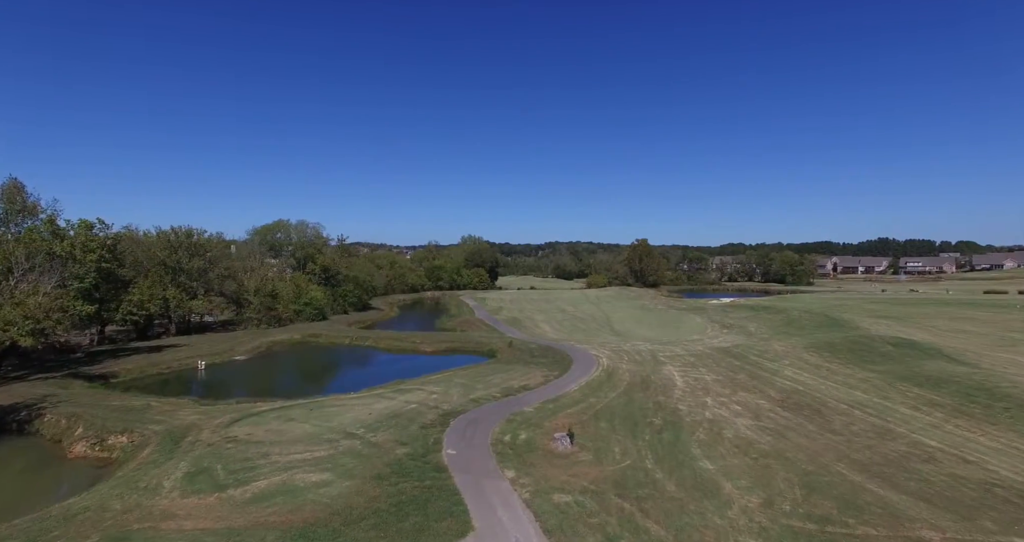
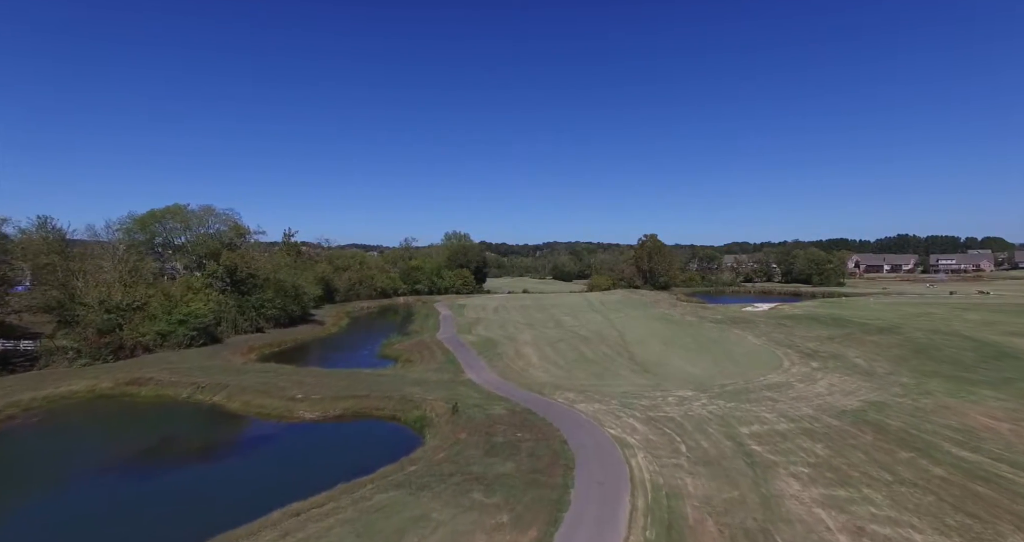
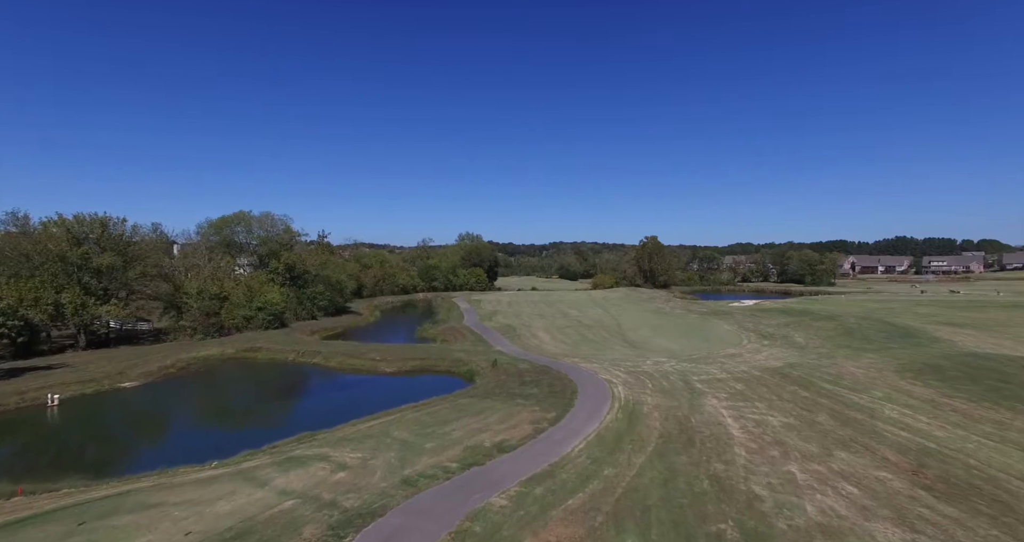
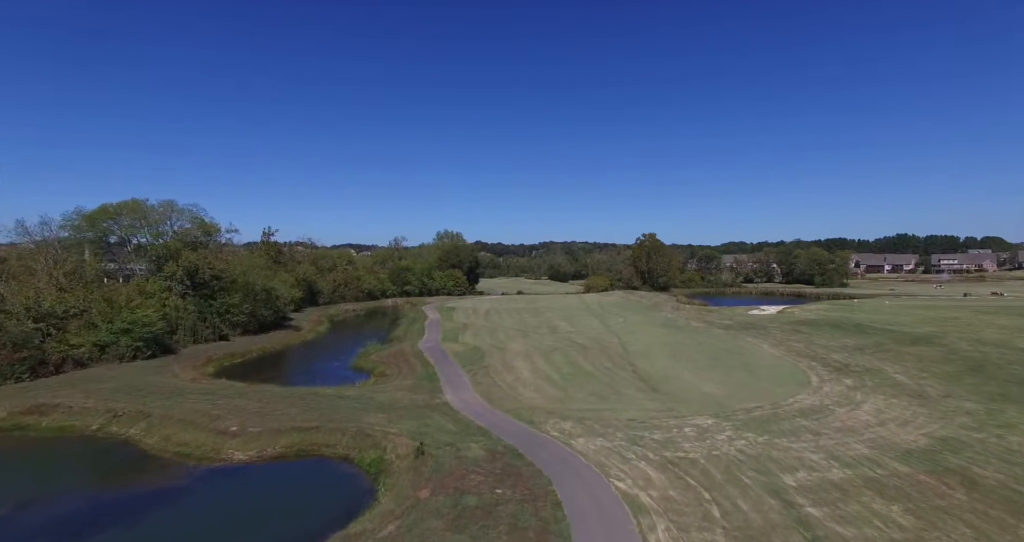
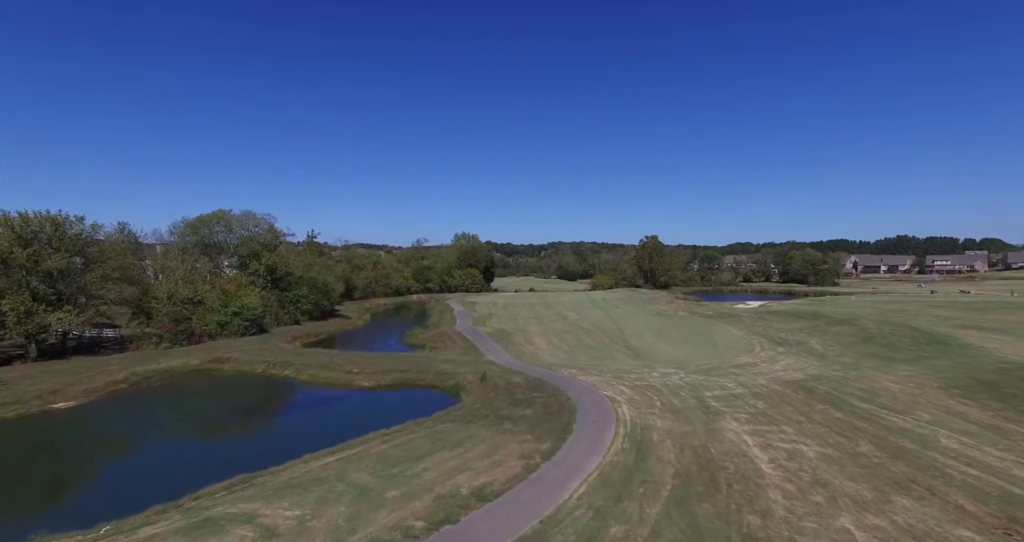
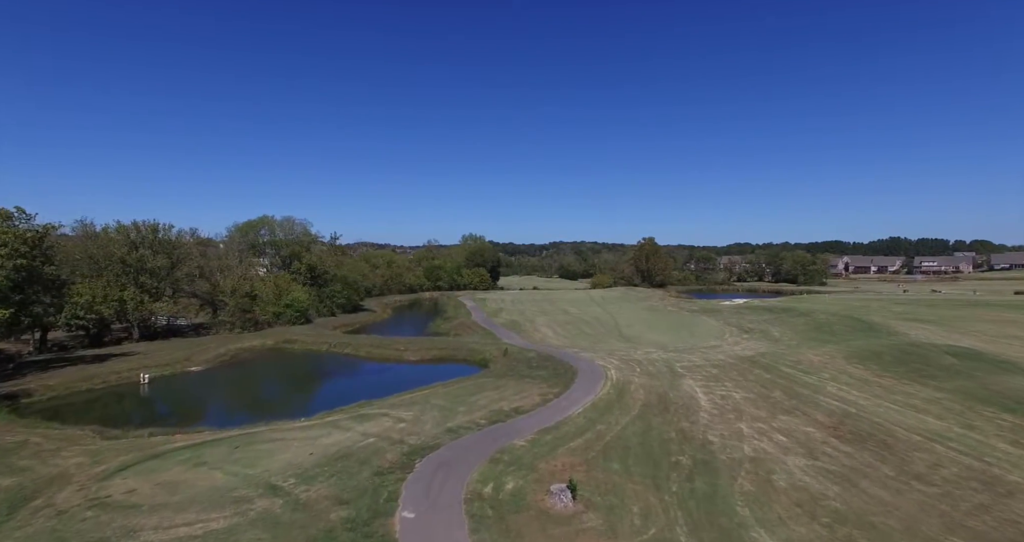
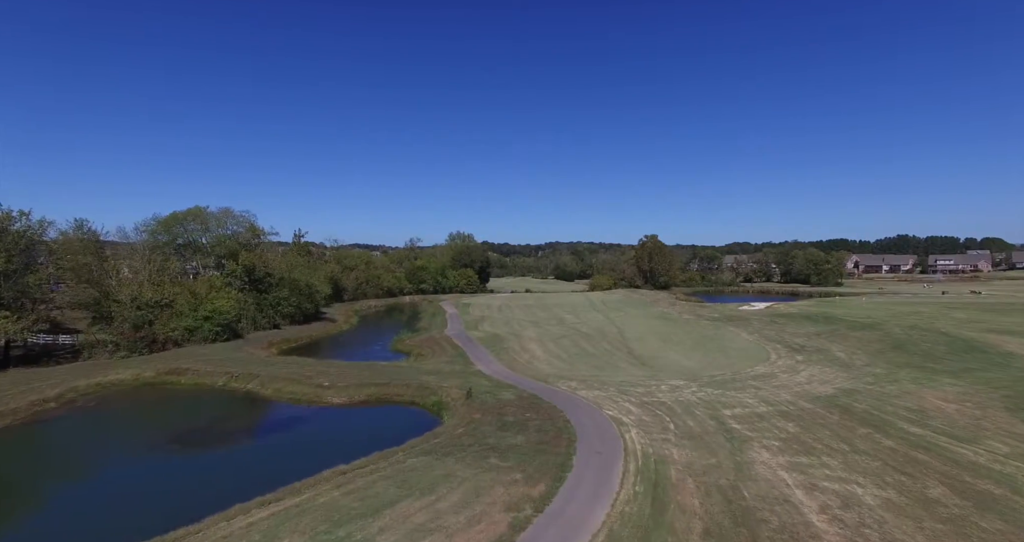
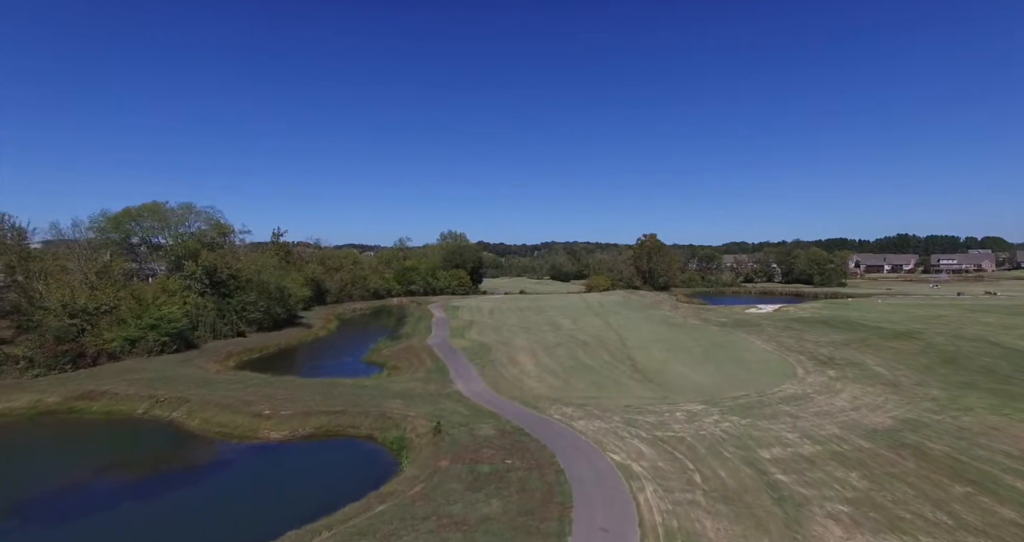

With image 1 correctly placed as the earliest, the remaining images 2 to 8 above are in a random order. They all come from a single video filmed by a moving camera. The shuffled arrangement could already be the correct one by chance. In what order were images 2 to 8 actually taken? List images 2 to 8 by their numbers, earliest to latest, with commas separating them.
6, 3, 5, 7, 2, 8, 4
